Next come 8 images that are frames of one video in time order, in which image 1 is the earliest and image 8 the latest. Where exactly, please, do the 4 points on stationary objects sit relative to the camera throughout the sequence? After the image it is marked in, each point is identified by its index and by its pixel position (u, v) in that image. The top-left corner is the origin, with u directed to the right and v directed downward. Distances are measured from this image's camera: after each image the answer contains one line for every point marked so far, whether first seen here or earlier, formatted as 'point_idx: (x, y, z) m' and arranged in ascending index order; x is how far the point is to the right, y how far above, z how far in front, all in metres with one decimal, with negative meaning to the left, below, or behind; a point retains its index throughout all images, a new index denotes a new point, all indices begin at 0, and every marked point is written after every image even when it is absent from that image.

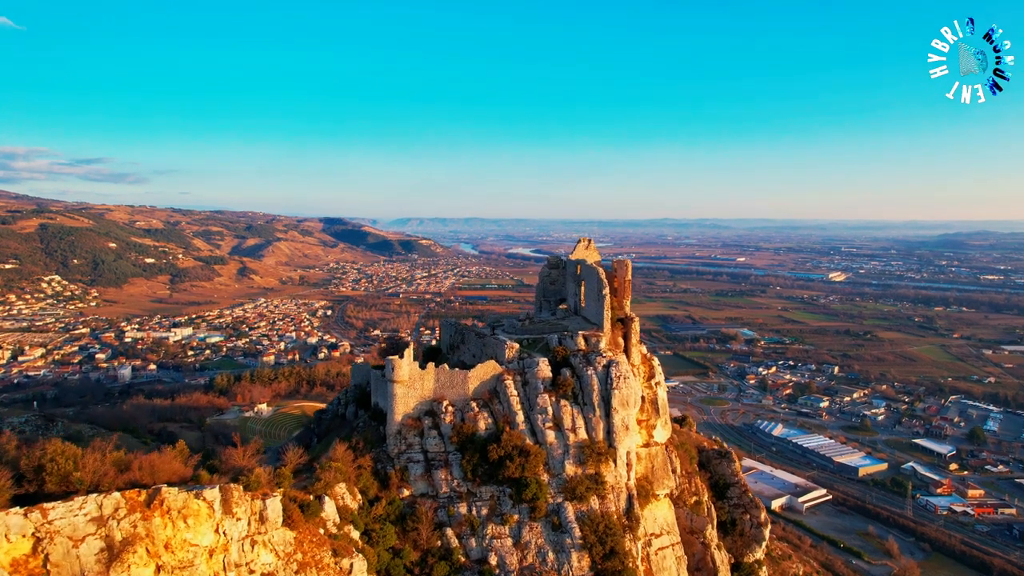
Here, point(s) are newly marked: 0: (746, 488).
0: (+7.0, -6.0, +17.9) m
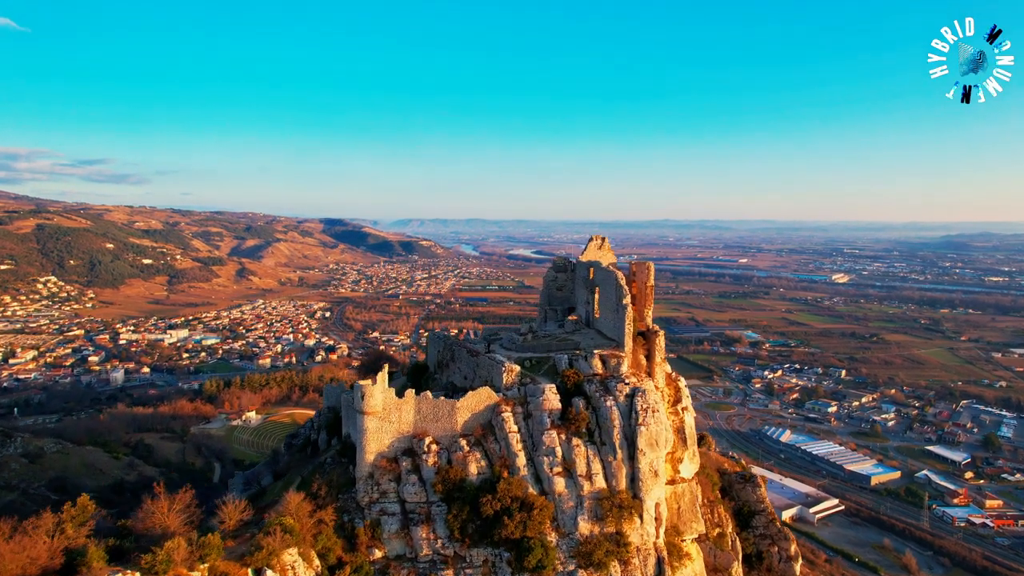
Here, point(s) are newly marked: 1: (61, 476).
0: (+7.0, -6.1, +16.2) m
1: (-13.6, -5.6, +18.2) m
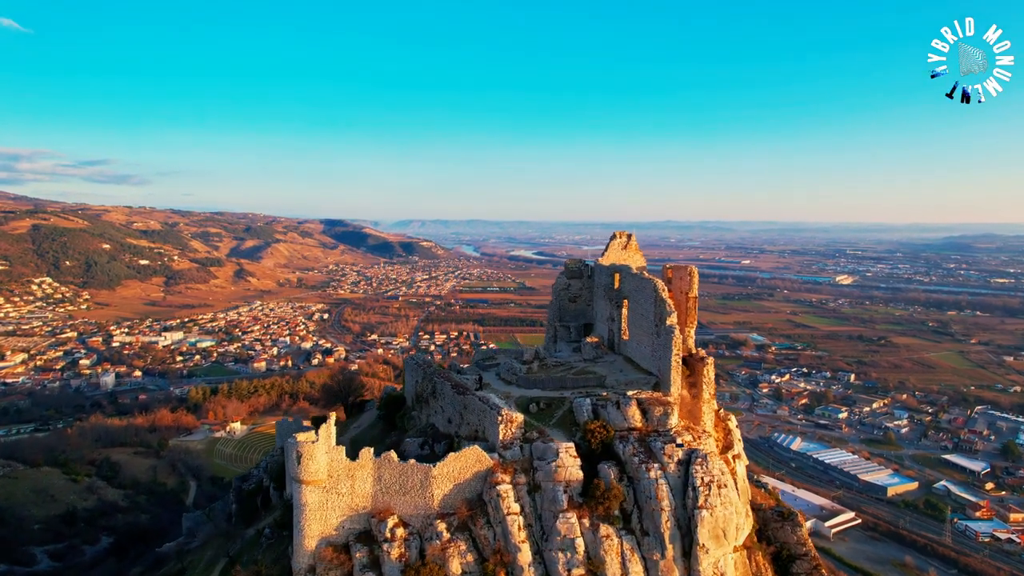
0: (+7.0, -6.3, +14.2) m
1: (-13.6, -5.8, +16.2) m
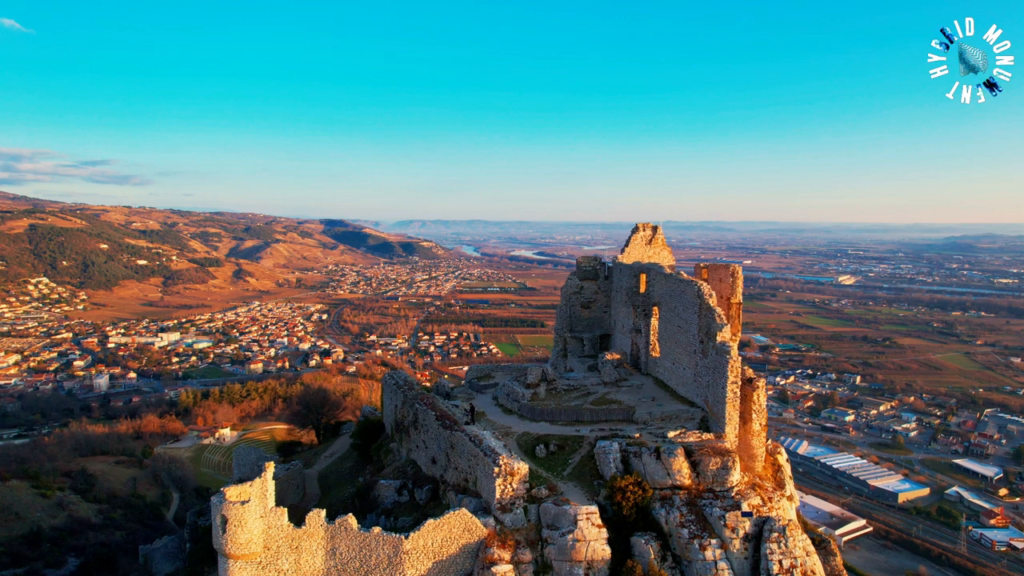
0: (+7.0, -6.3, +12.9) m
1: (-13.5, -5.8, +15.0) m
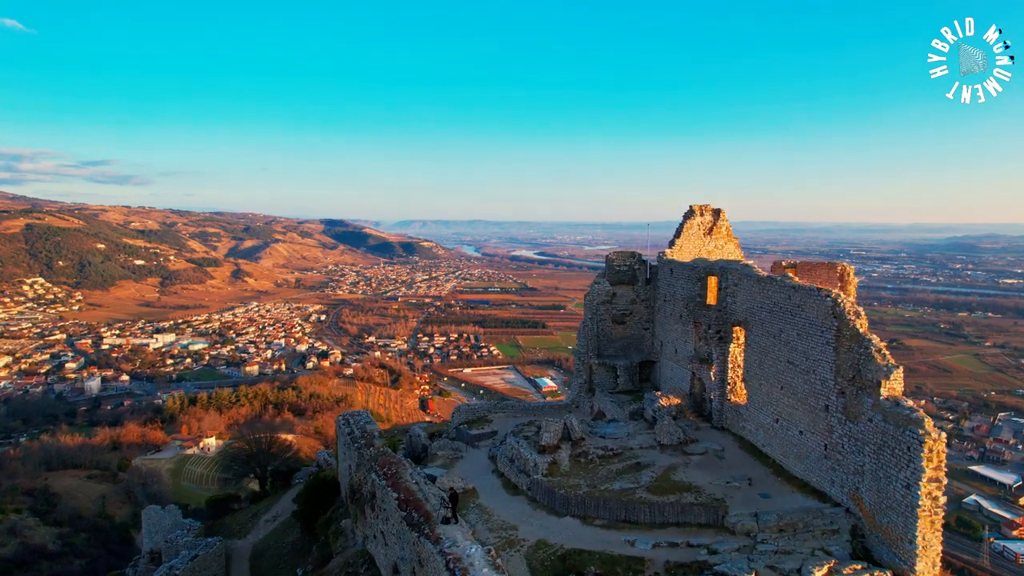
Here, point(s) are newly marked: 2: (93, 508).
0: (+7.0, -6.4, +11.2) m
1: (-13.5, -5.9, +13.3) m
2: (-13.0, -6.9, +18.9) m
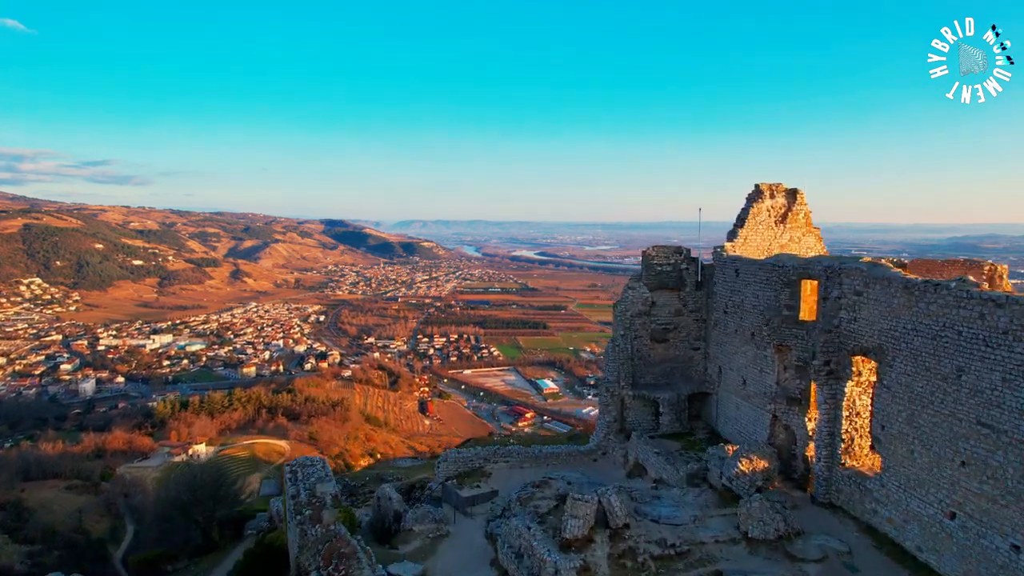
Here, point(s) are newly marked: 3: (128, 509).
0: (+7.1, -6.4, +10.1) m
1: (-13.5, -5.9, +12.2) m
2: (-13.0, -6.9, +17.8) m
3: (-12.6, -7.2, +20.0) m
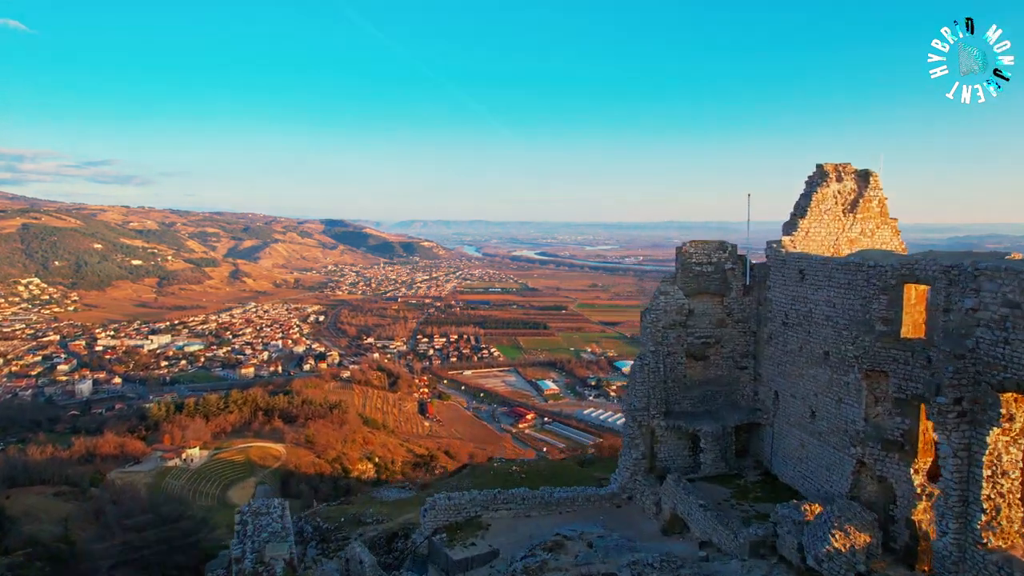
0: (+7.1, -6.4, +9.5) m
1: (-13.4, -5.9, +11.6) m
2: (-12.9, -6.9, +17.2) m
3: (-12.6, -7.3, +19.4) m
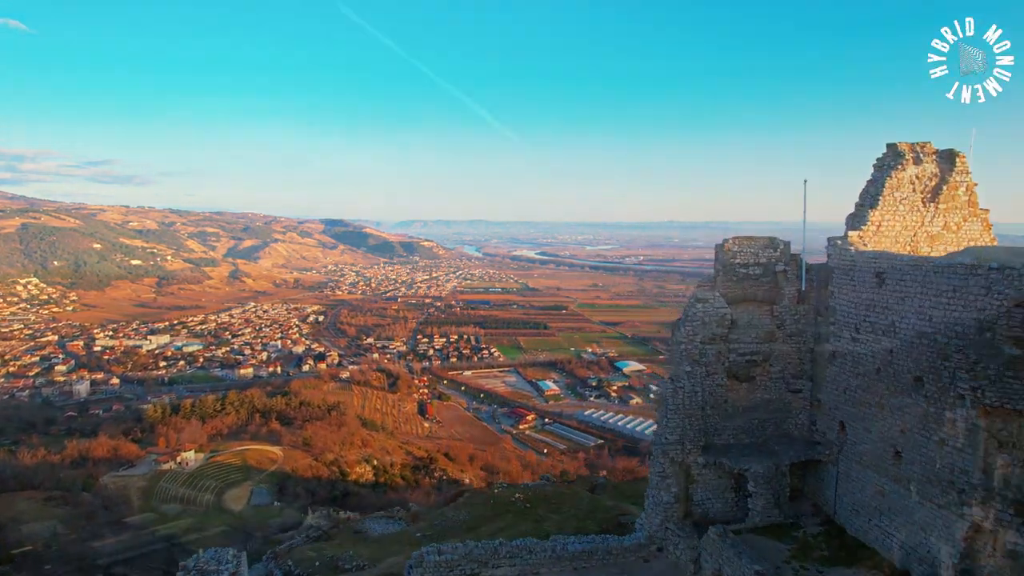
0: (+7.1, -6.4, +9.0) m
1: (-13.4, -5.9, +11.1) m
2: (-12.9, -6.9, +16.7) m
3: (-12.6, -7.3, +18.9) m
